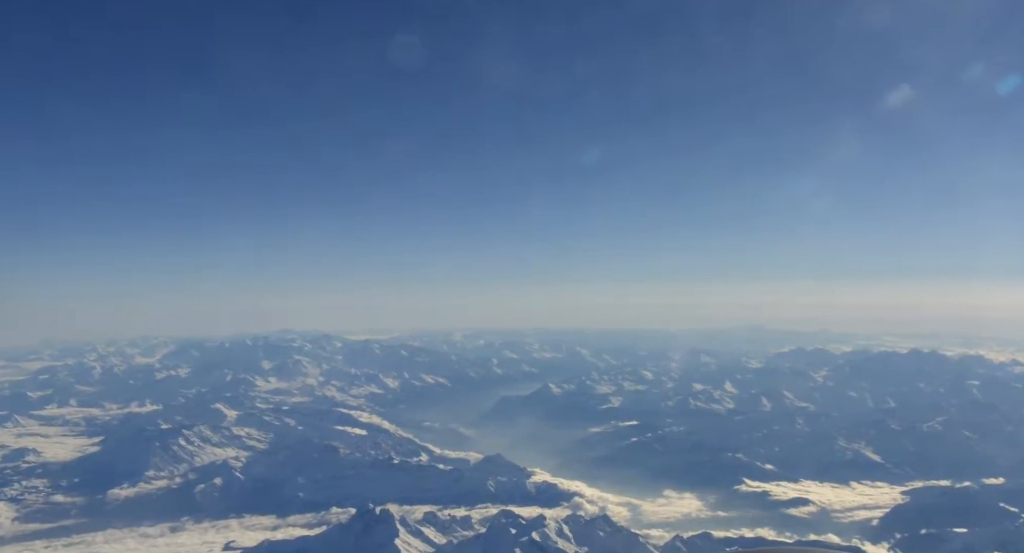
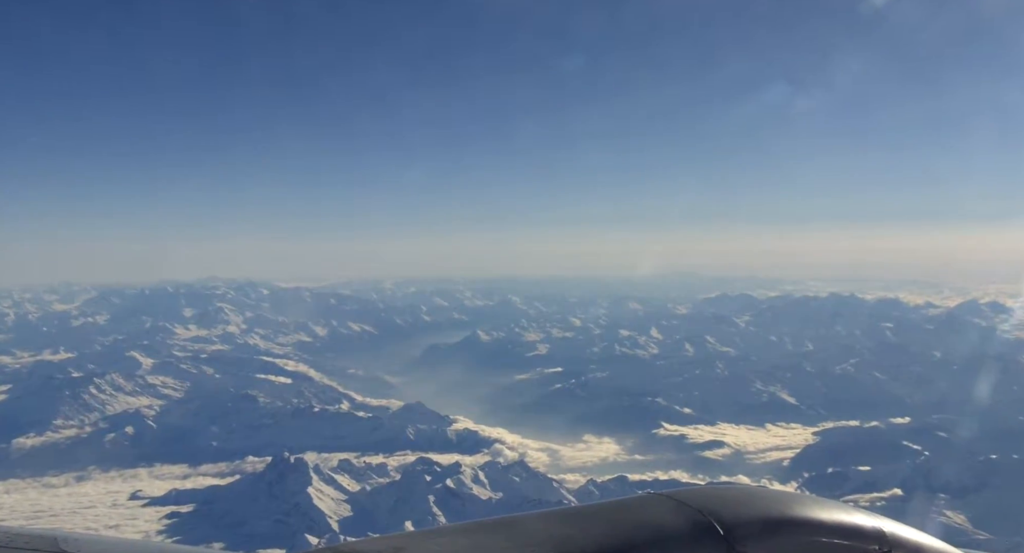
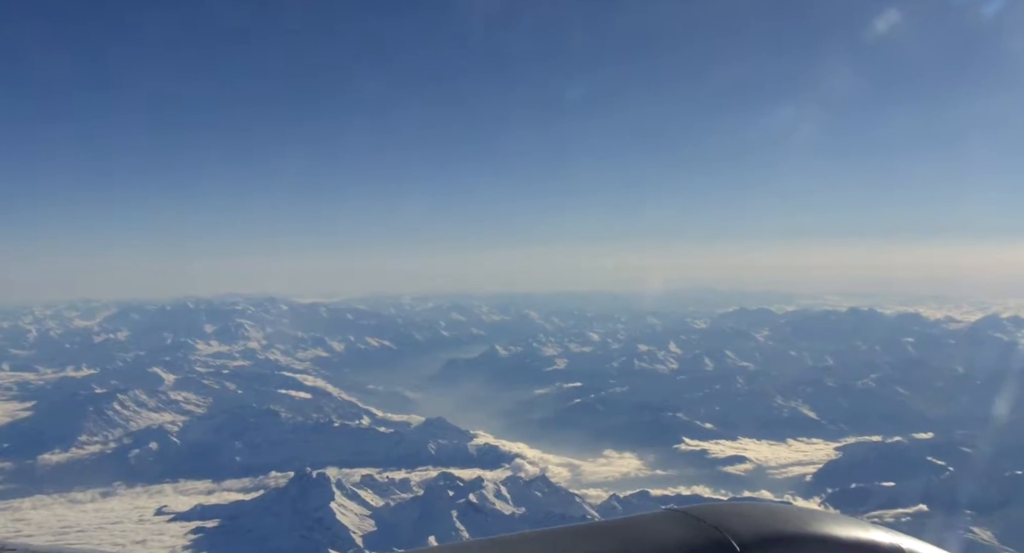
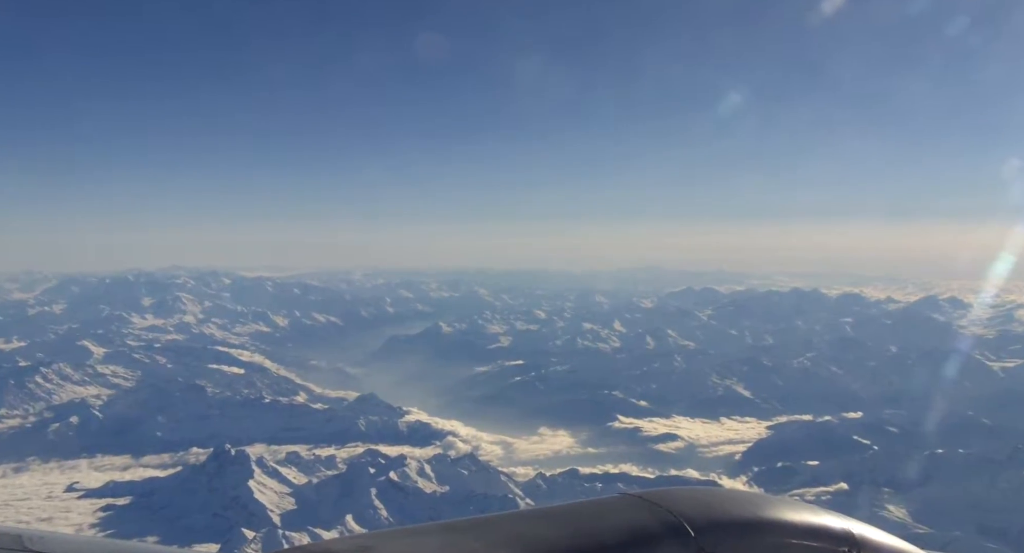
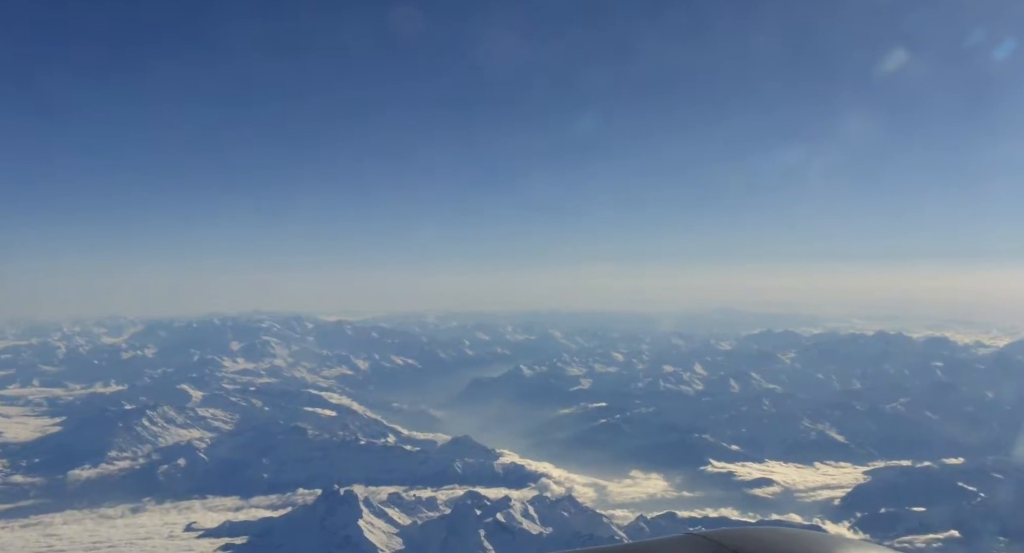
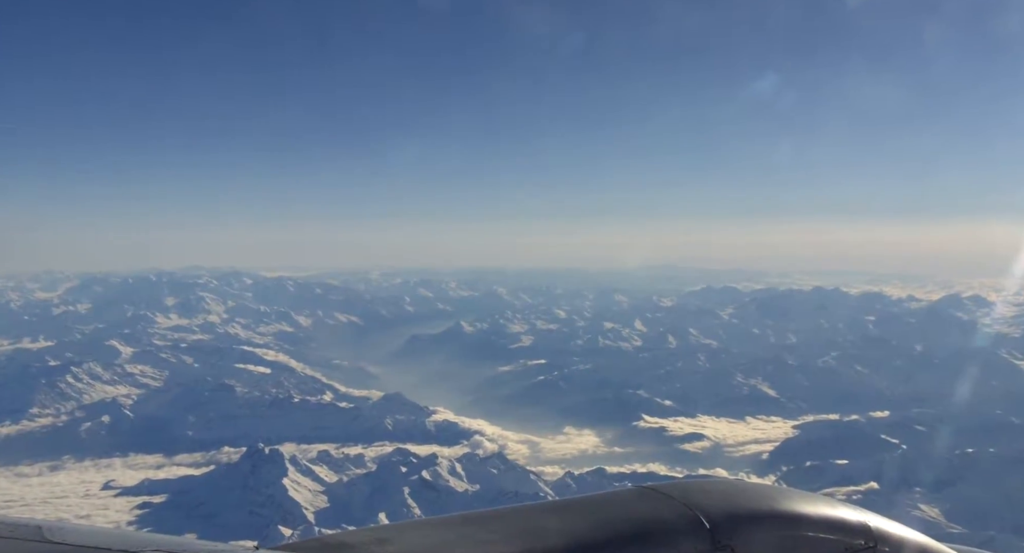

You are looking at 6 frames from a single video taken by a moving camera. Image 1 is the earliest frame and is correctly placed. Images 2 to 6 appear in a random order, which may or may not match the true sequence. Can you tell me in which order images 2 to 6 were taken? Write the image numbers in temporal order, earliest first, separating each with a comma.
5, 3, 2, 6, 4
